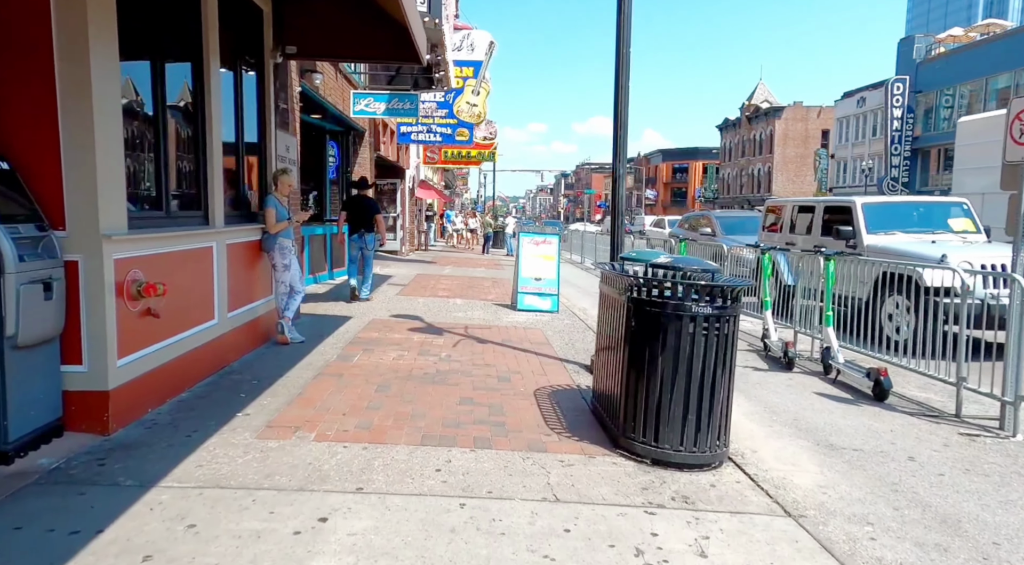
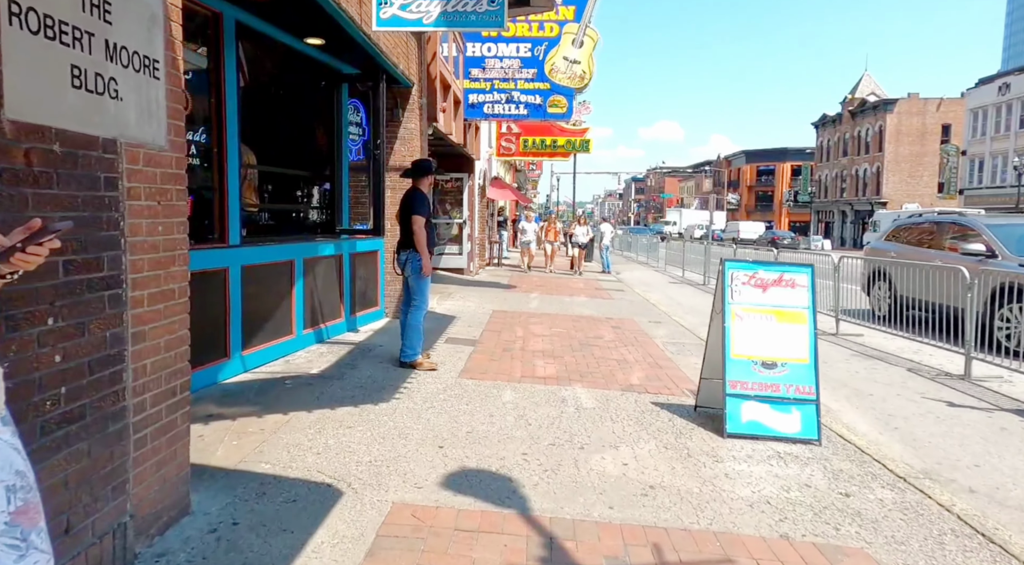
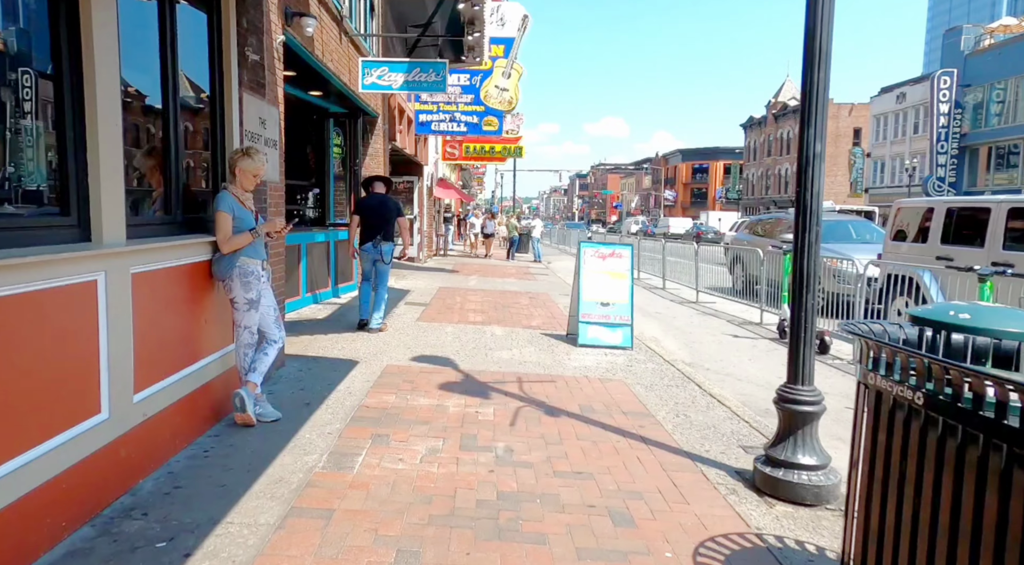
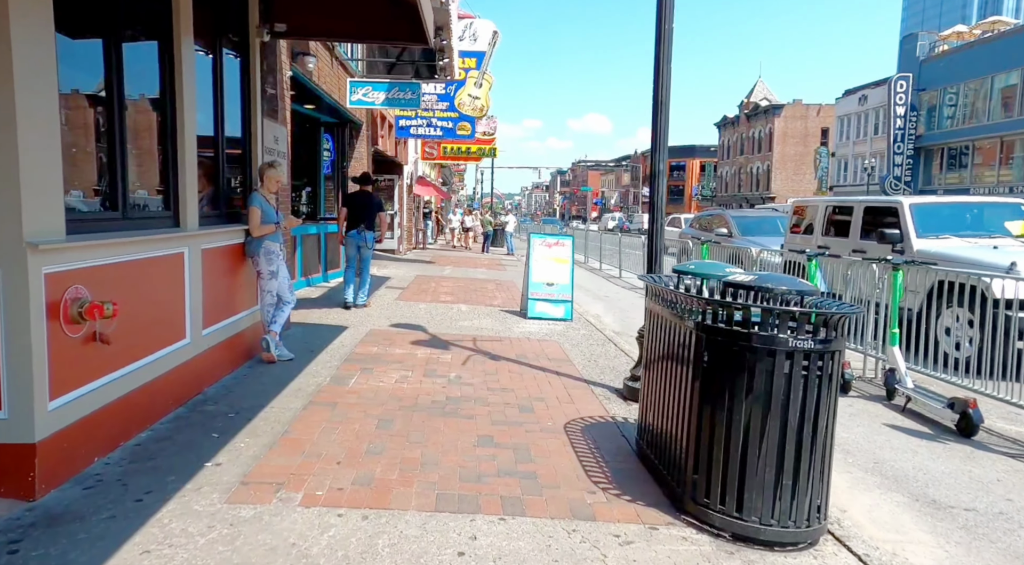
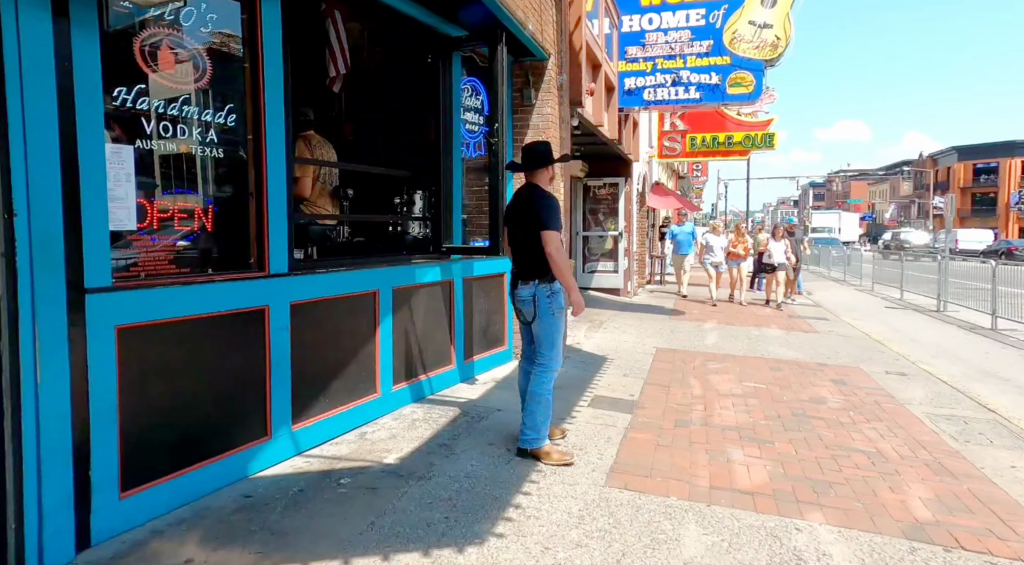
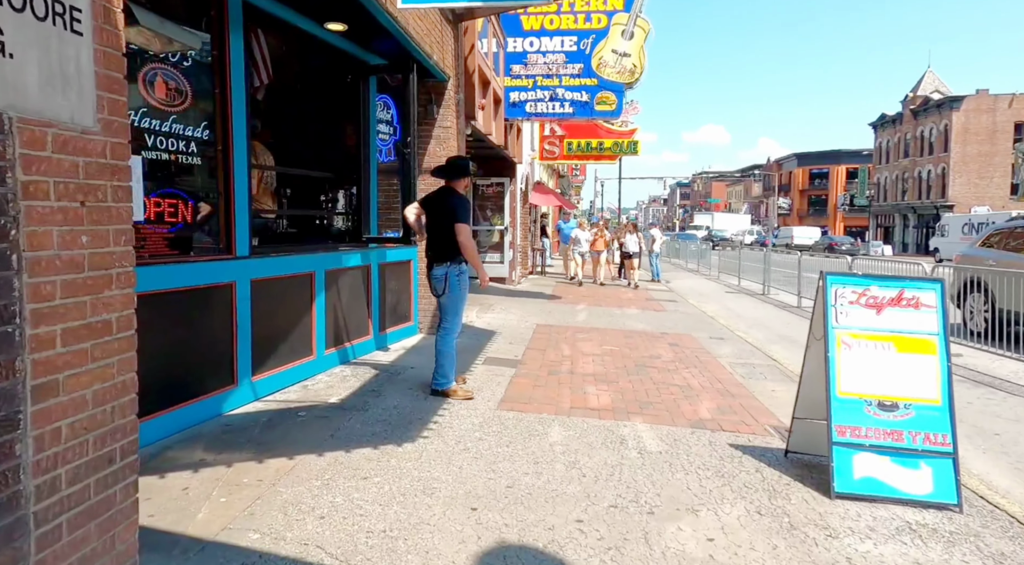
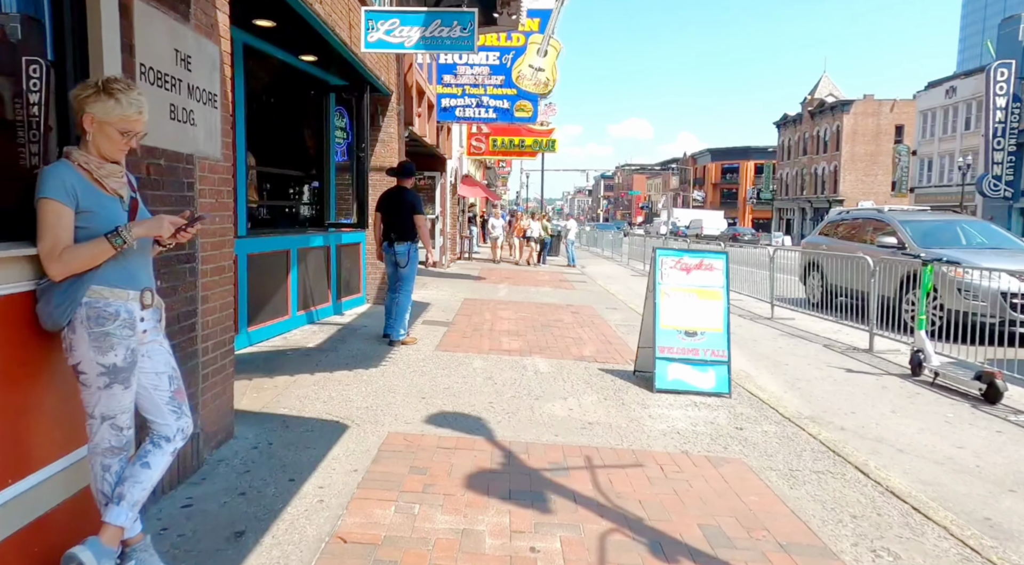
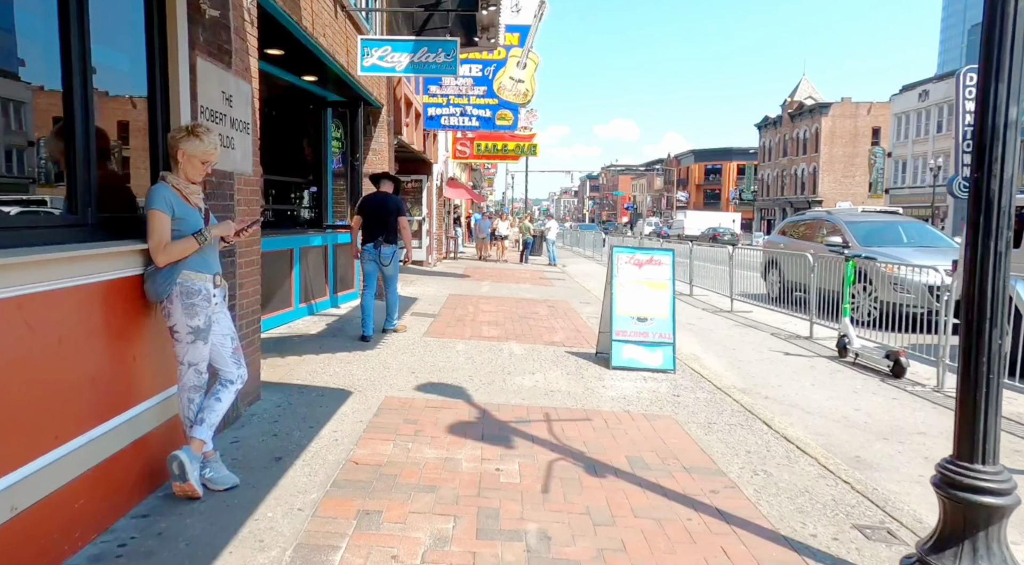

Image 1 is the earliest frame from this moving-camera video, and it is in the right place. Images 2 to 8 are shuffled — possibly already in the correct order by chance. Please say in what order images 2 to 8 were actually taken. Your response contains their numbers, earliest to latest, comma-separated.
4, 3, 8, 7, 2, 6, 5
